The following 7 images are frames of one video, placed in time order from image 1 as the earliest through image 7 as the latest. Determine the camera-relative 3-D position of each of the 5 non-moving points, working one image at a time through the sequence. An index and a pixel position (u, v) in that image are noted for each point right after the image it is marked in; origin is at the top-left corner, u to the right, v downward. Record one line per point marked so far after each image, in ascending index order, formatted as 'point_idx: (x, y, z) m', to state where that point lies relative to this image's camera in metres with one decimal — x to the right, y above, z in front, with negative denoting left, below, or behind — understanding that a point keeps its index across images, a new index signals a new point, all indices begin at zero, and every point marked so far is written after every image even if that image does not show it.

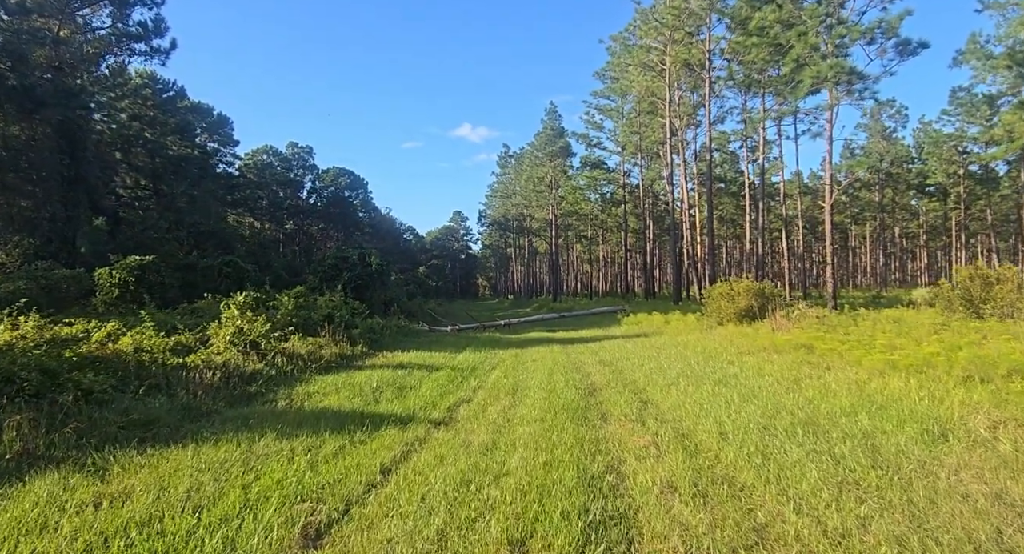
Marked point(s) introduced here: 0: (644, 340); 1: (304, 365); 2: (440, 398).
0: (+3.3, -1.6, +13.7) m
1: (-3.3, -1.4, +8.5) m
2: (-0.9, -1.6, +7.0) m
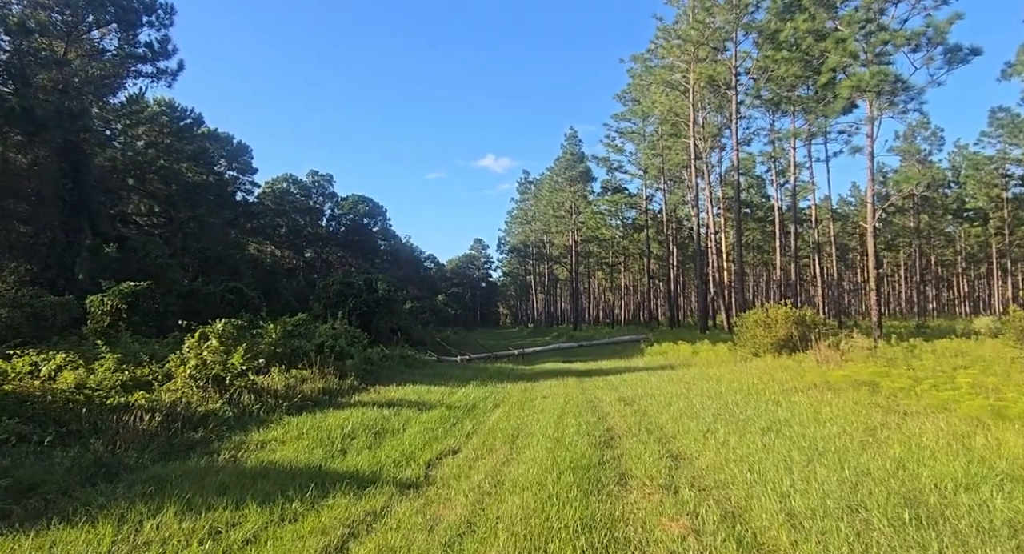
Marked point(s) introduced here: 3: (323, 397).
0: (+3.6, -2.2, +12.3) m
1: (-3.2, -1.7, +7.3) m
2: (-0.9, -1.8, +5.7) m
3: (-3.0, -1.9, +8.5) m
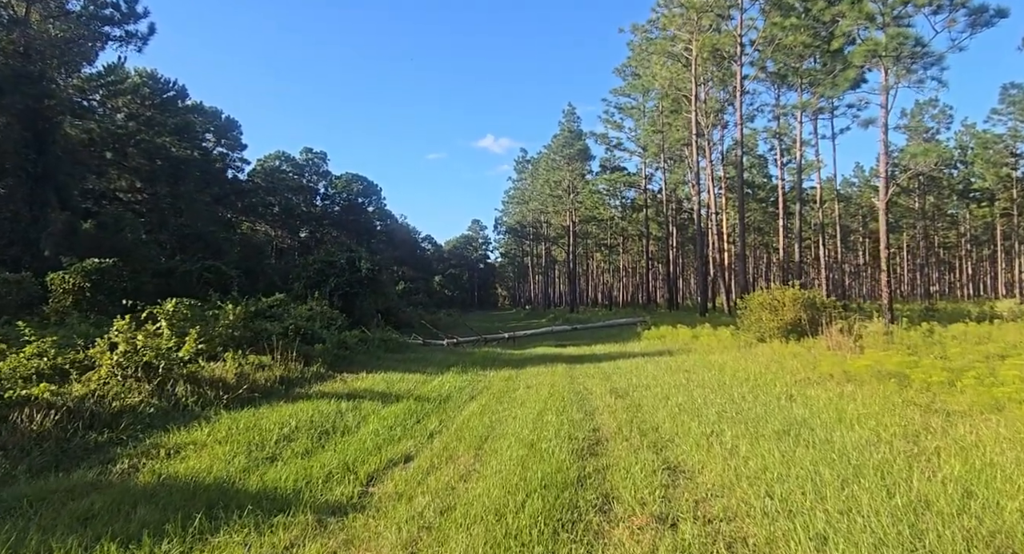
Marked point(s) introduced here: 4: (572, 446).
0: (+3.3, -1.8, +11.4) m
1: (-3.5, -1.4, +6.4) m
2: (-1.2, -1.6, +4.8) m
3: (-3.3, -1.5, +7.6) m
4: (+0.5, -1.5, +4.7) m
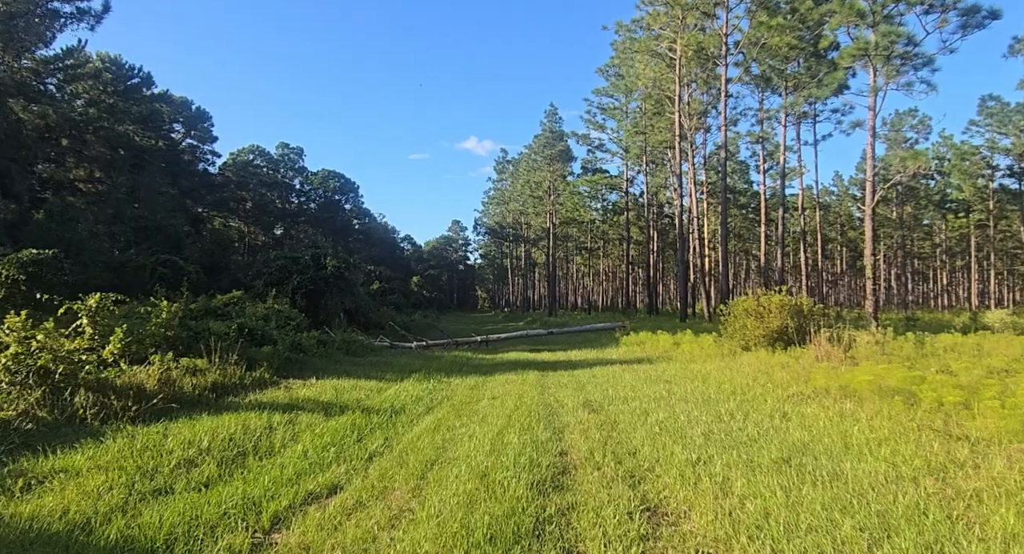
0: (+2.7, -1.8, +10.6) m
1: (-4.0, -1.3, +5.4) m
2: (-1.6, -1.5, +3.9) m
3: (-3.8, -1.5, +6.7) m
4: (+0.2, -1.5, +3.9) m
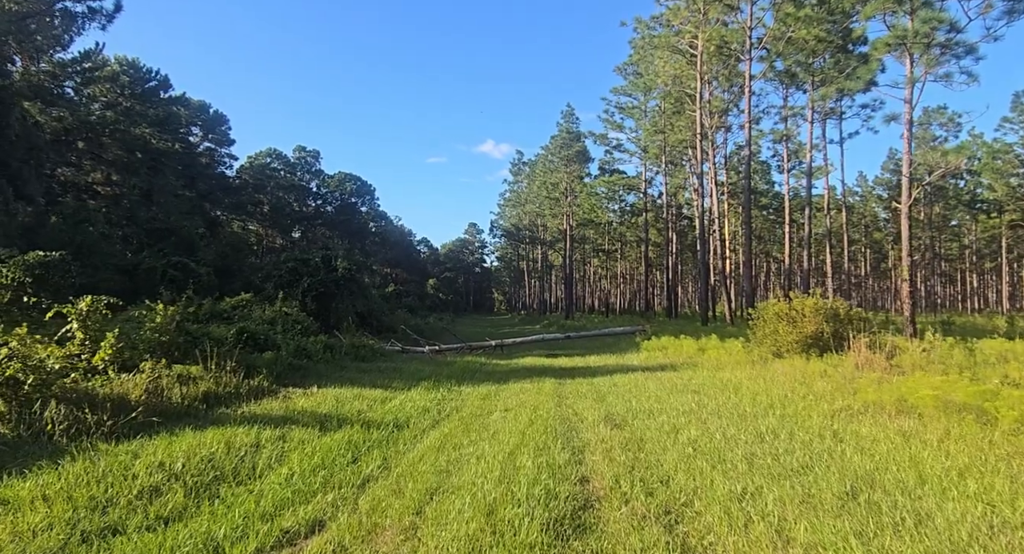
0: (+3.0, -1.8, +9.9) m
1: (-3.8, -1.3, +4.9) m
2: (-1.5, -1.5, +3.4) m
3: (-3.6, -1.5, +6.2) m
4: (+0.2, -1.5, +3.3) m
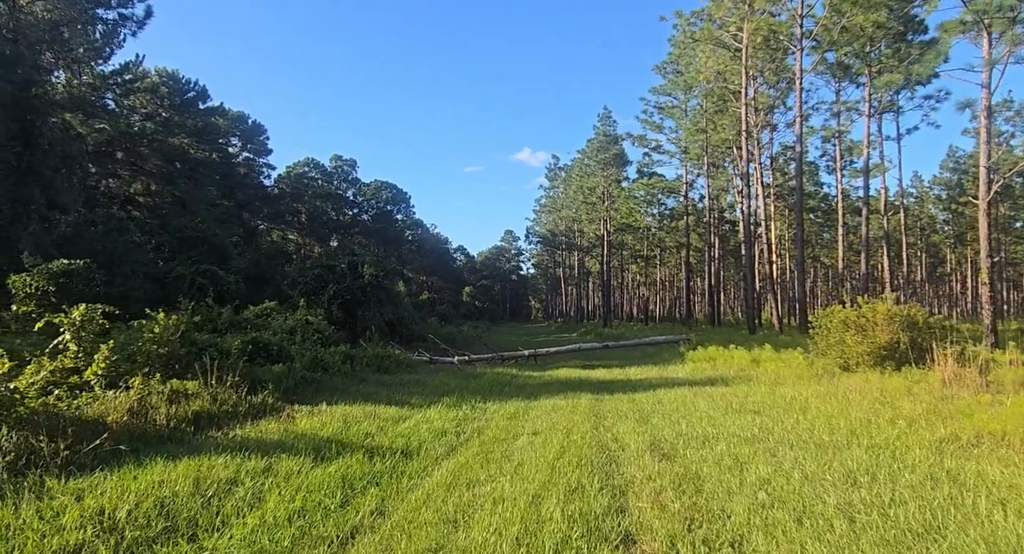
0: (+3.5, -1.9, +8.8) m
1: (-3.6, -1.4, +4.3) m
2: (-1.5, -1.5, +2.6) m
3: (-3.3, -1.5, +5.5) m
4: (+0.3, -1.4, +2.4) m
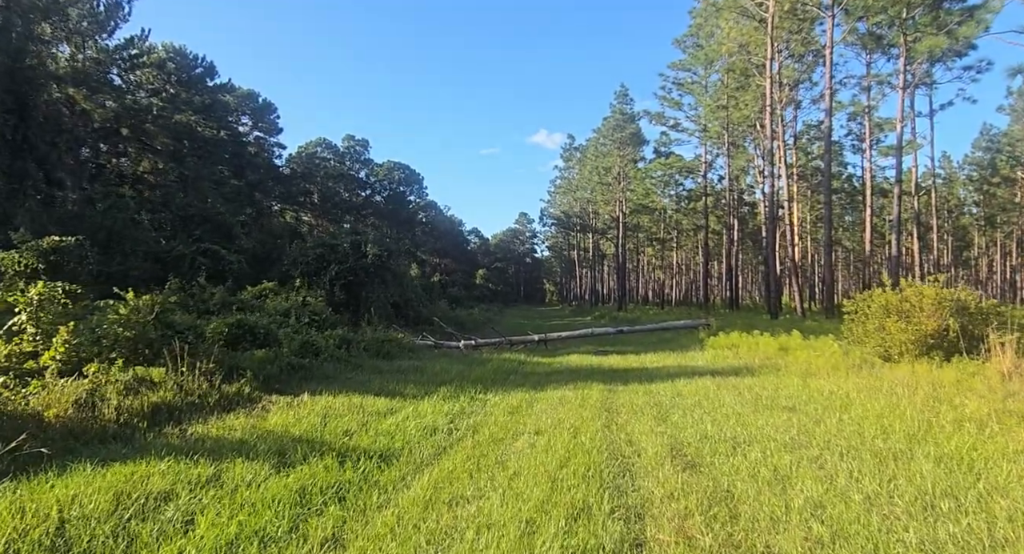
0: (+3.5, -1.6, +8.0) m
1: (-3.7, -1.2, +3.6) m
2: (-1.6, -1.4, +1.8) m
3: (-3.3, -1.3, +4.8) m
4: (+0.2, -1.3, +1.6) m
